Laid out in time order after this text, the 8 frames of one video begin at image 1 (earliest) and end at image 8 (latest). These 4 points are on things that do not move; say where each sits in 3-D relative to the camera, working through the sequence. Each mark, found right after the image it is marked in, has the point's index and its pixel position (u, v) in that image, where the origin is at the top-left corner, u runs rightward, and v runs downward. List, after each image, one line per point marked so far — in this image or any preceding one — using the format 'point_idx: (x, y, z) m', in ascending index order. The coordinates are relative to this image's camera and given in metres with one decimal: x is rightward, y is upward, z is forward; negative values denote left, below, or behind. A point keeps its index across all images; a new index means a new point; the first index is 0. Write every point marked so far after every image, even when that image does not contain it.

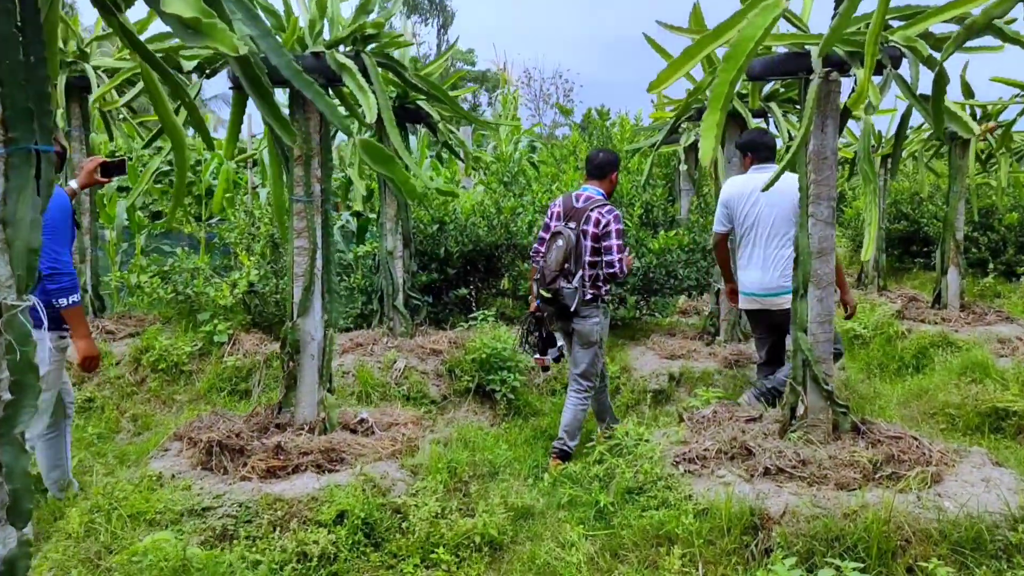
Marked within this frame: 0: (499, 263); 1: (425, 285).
0: (-0.1, +0.2, +6.3) m
1: (-0.6, 0.0, +6.1) m
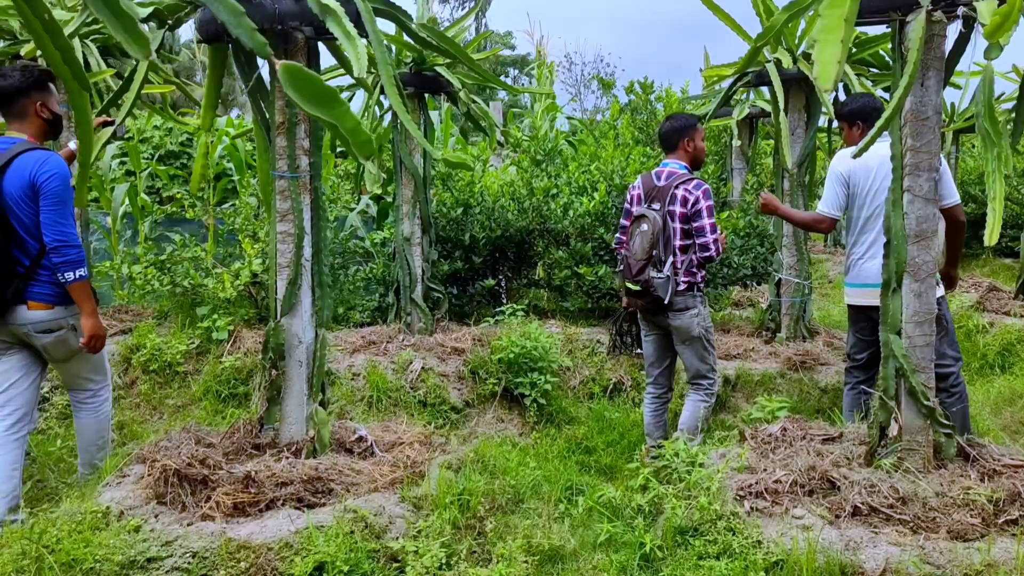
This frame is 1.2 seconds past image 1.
0: (+0.1, +0.3, +5.6) m
1: (-0.4, +0.1, +5.5) m
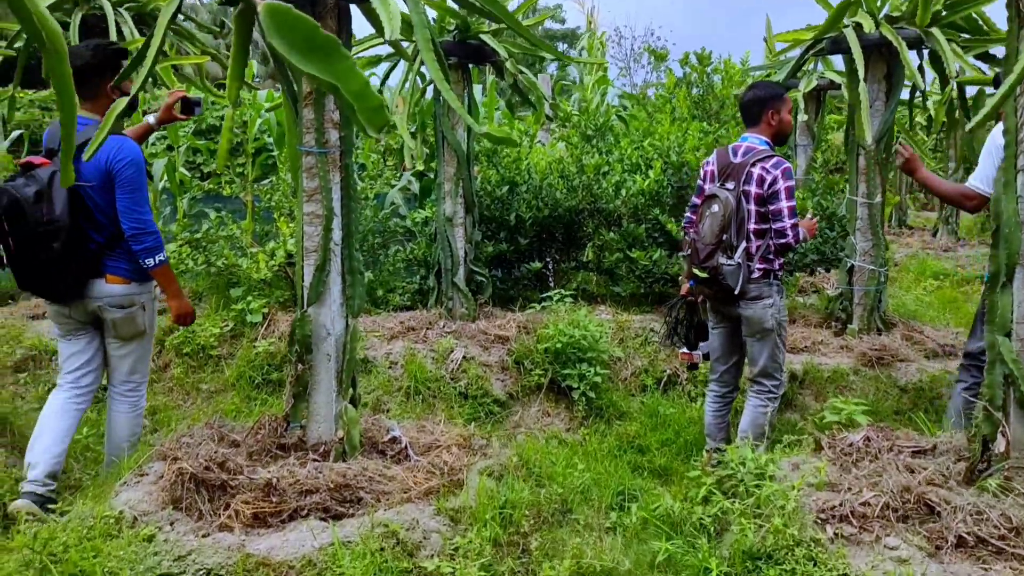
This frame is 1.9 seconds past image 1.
0: (+0.4, +0.4, +5.3) m
1: (-0.1, +0.2, +5.2) m
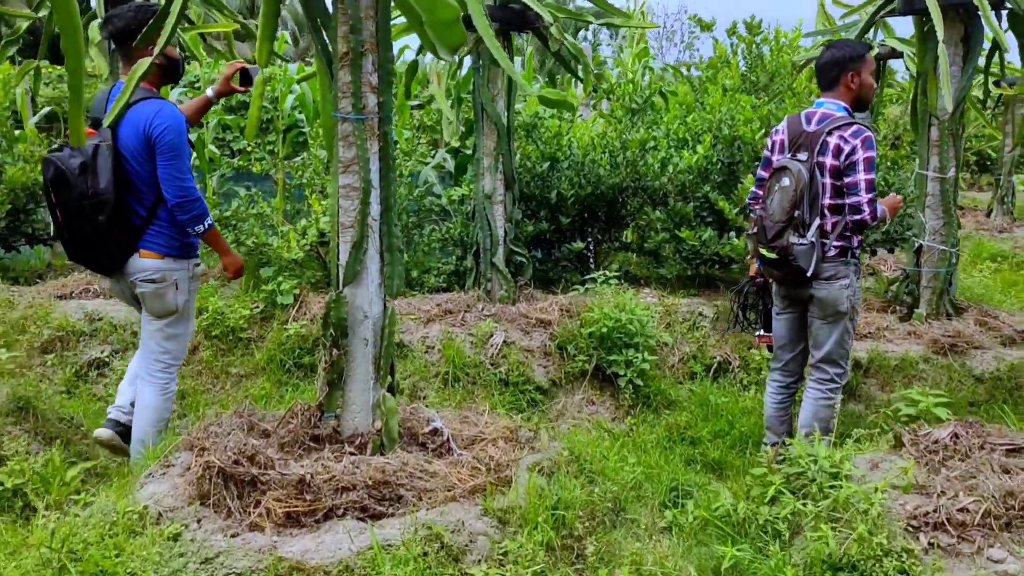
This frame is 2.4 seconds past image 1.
0: (+0.7, +0.5, +5.1) m
1: (+0.1, +0.3, +5.0) m
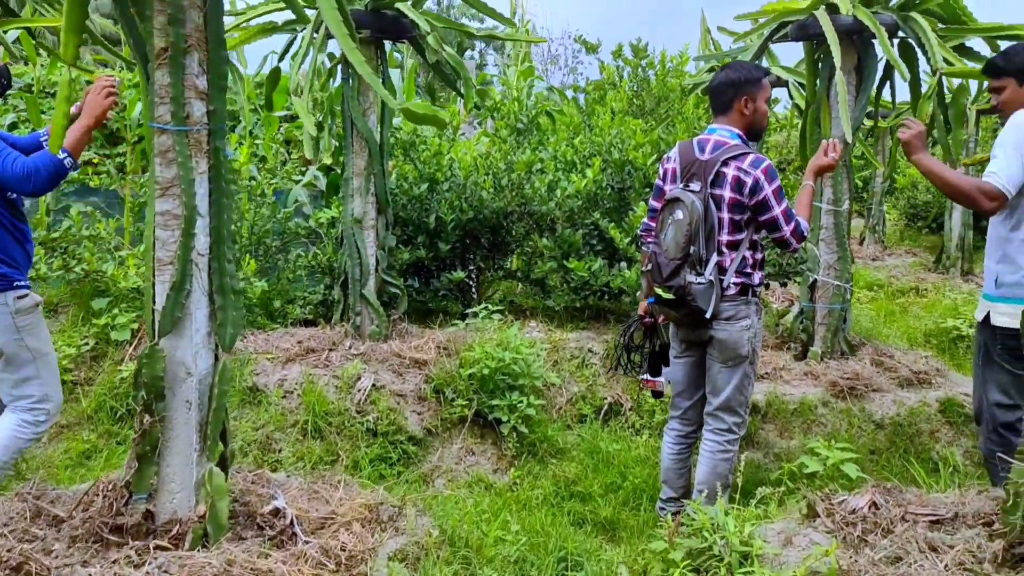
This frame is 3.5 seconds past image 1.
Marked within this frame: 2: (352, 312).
0: (0.0, +0.3, +4.7) m
1: (-0.5, +0.1, +4.6) m
2: (-0.7, -0.1, +3.9) m
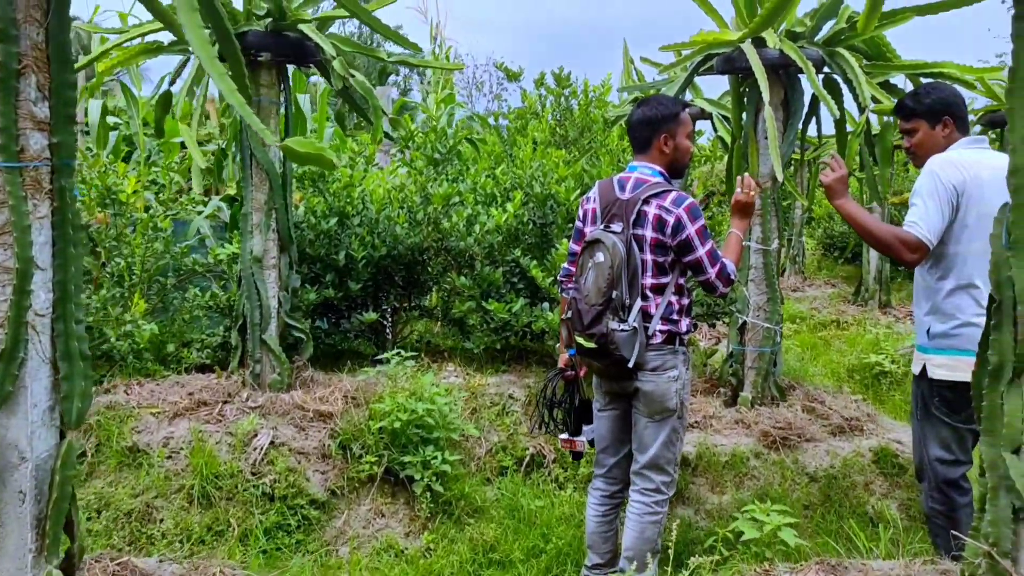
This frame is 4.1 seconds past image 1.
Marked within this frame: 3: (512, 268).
0: (-0.4, +0.1, +4.4) m
1: (-1.0, -0.1, +4.3) m
2: (-1.1, -0.3, +3.6) m
3: (0.0, +0.1, +4.3) m
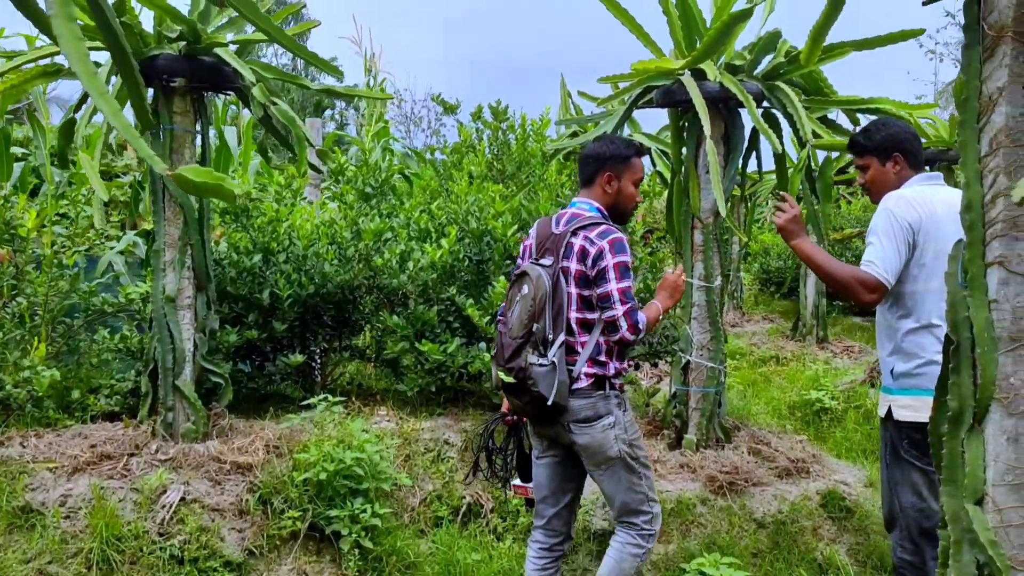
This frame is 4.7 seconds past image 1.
0: (-0.8, -0.1, +4.2) m
1: (-1.3, -0.3, +4.0) m
2: (-1.4, -0.5, +3.3) m
3: (-0.3, -0.1, +4.2) m
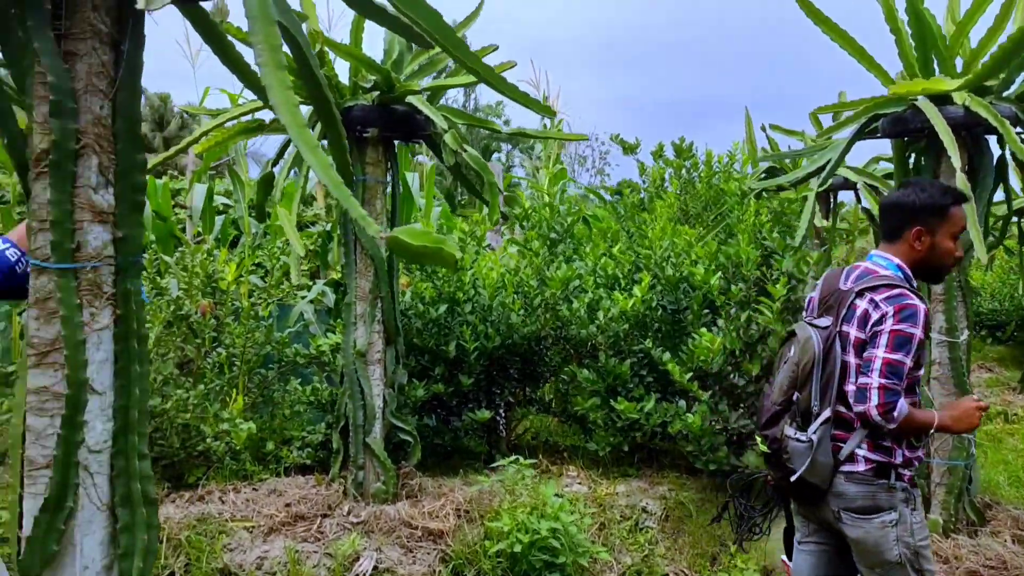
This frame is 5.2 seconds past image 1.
0: (+0.1, -0.4, +4.0) m
1: (-0.4, -0.5, +3.9) m
2: (-0.6, -0.7, +3.2) m
3: (+0.6, -0.3, +3.9) m
